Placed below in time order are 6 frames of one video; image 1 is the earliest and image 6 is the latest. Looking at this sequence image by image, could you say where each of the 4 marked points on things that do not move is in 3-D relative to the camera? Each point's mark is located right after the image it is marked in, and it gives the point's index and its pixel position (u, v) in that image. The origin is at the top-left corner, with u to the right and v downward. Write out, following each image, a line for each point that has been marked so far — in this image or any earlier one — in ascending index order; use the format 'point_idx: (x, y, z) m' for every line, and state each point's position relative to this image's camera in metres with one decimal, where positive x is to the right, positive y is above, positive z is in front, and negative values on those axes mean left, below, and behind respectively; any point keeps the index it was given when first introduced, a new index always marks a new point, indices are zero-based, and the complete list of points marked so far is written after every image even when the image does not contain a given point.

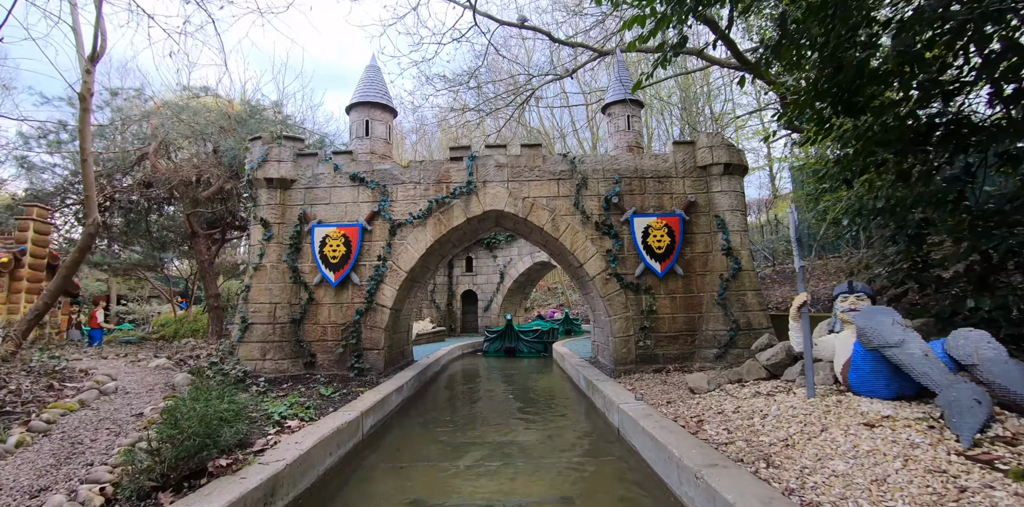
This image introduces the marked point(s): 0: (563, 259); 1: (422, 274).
0: (+0.8, -0.1, +6.9) m
1: (-1.3, -0.3, +6.9) m
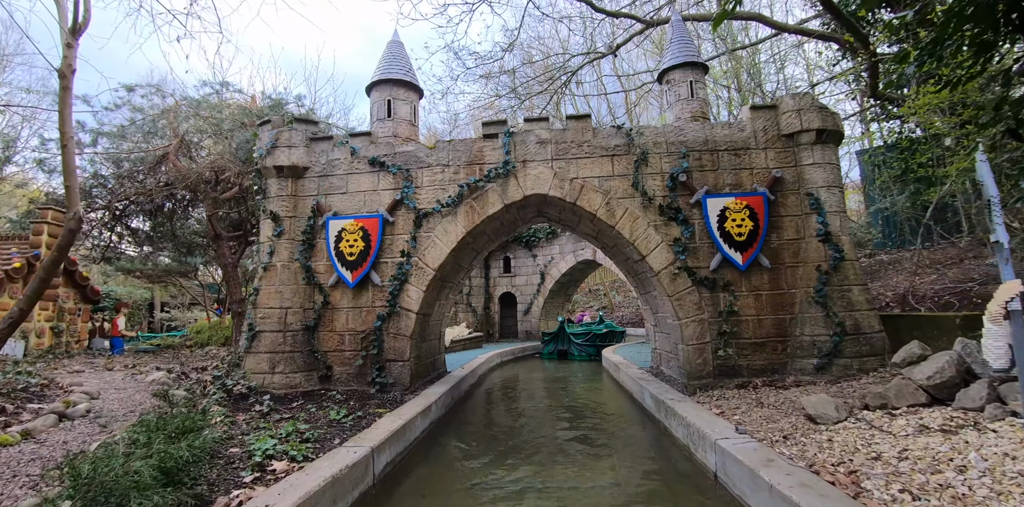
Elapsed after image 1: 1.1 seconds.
0: (+1.3, 0.0, +5.8) m
1: (-0.8, -0.3, +5.9) m
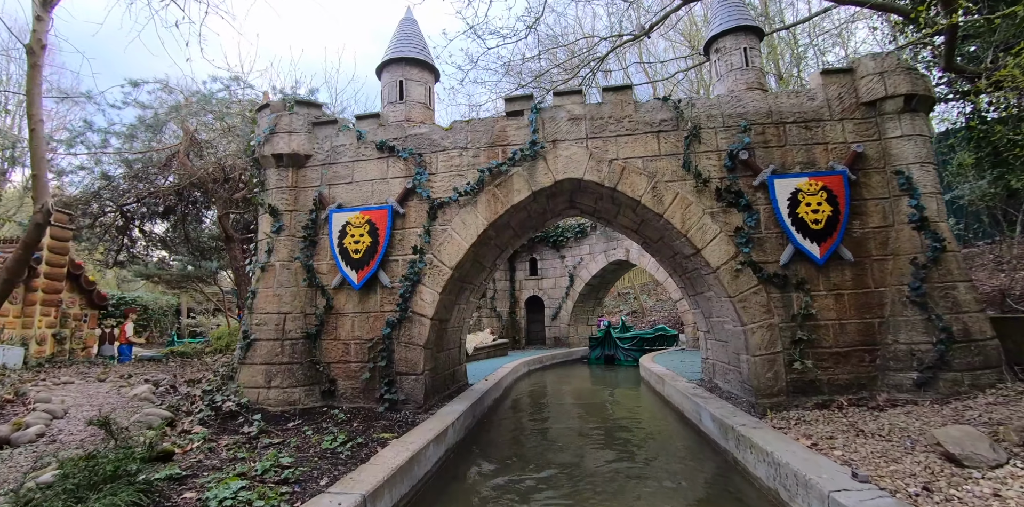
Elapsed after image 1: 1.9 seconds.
0: (+1.6, +0.1, +5.0) m
1: (-0.4, -0.2, +5.2) m
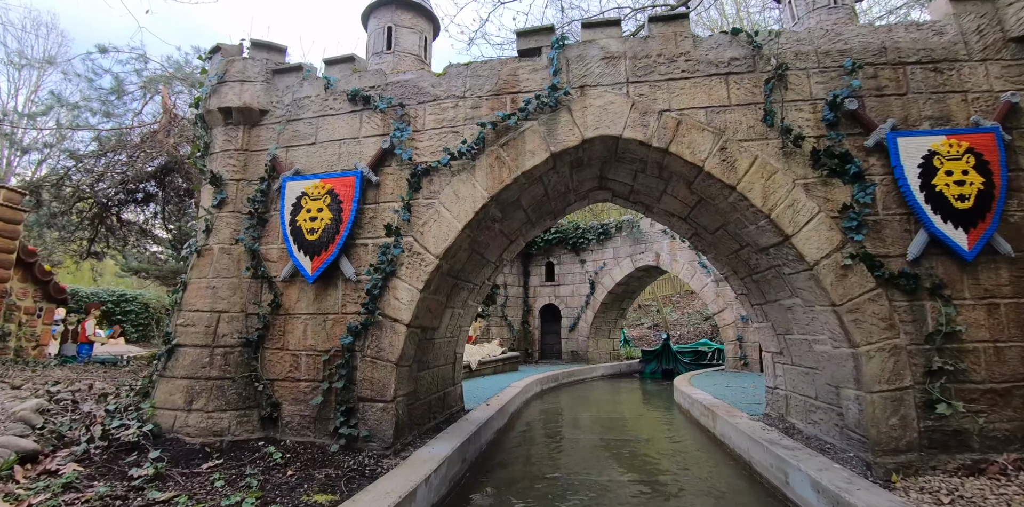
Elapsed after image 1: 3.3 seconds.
0: (+1.7, +0.2, +3.7) m
1: (-0.4, -0.1, +3.9) m
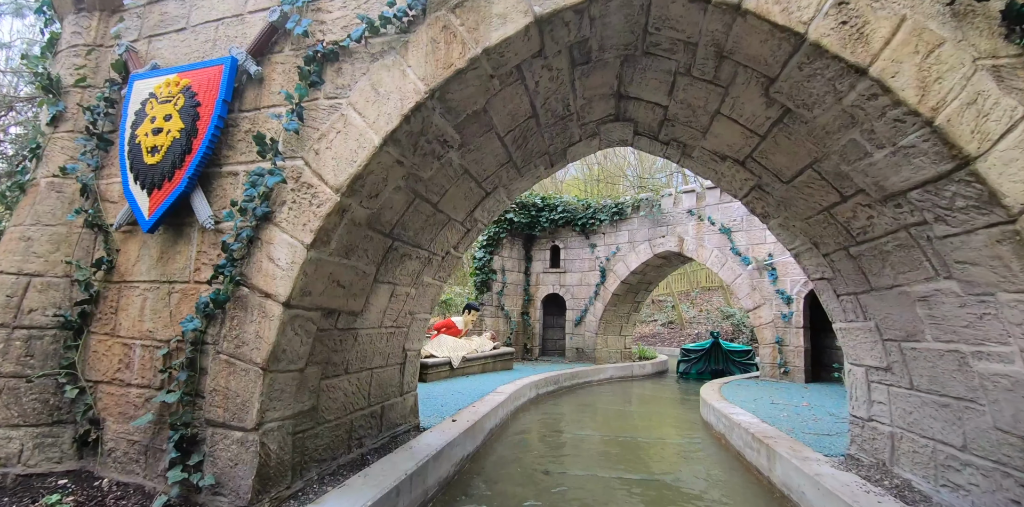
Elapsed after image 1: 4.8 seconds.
0: (+1.5, +0.4, +2.3) m
1: (-0.5, +0.2, +2.6) m
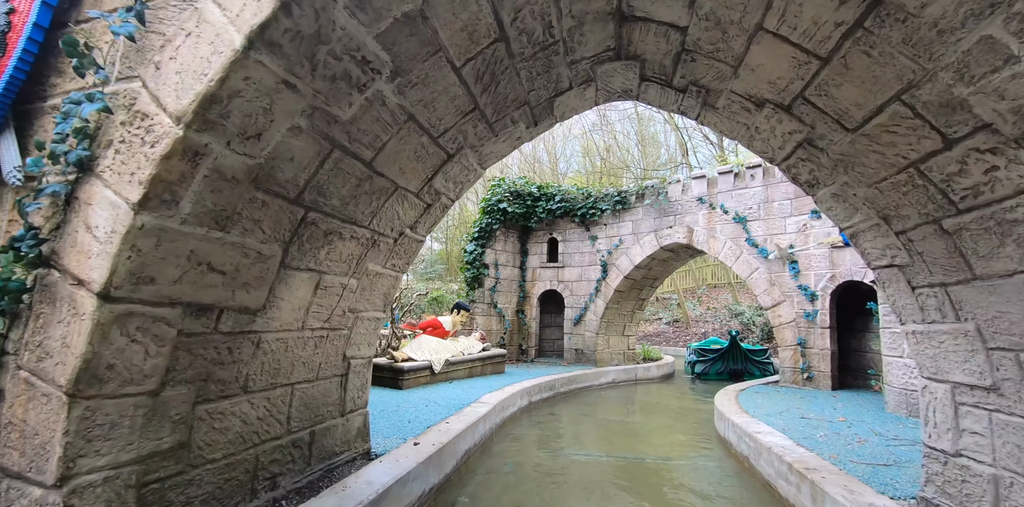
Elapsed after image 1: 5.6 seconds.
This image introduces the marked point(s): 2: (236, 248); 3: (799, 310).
0: (+1.4, +0.5, +1.6) m
1: (-0.7, +0.3, +1.9) m
2: (-1.0, 0.0, +1.6) m
3: (+3.7, -0.7, +5.9) m
